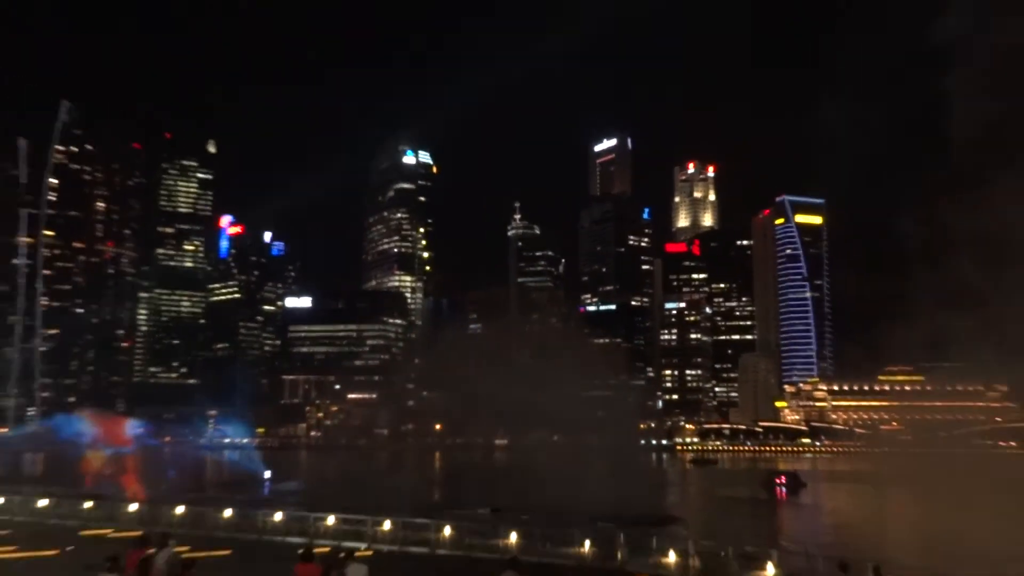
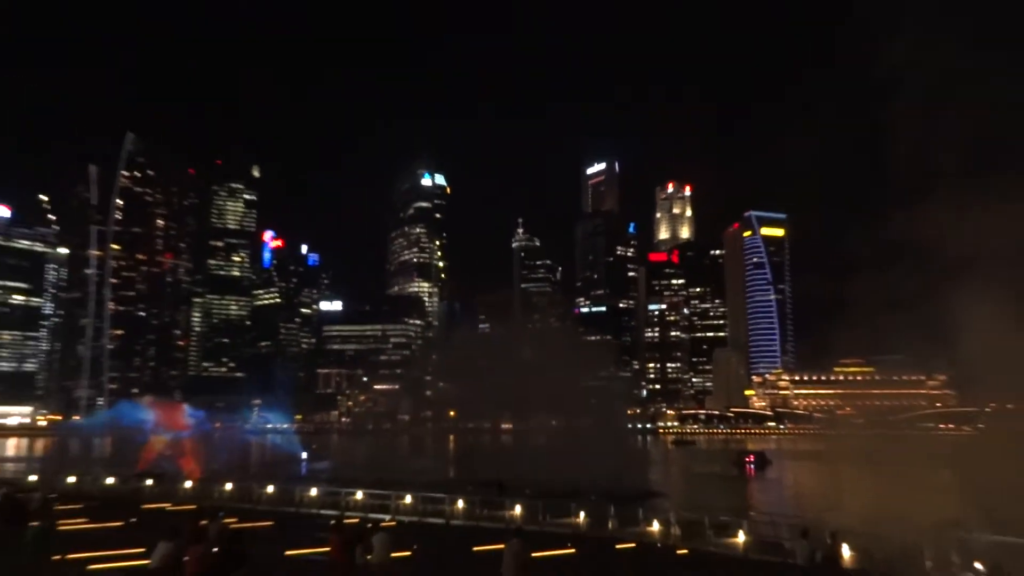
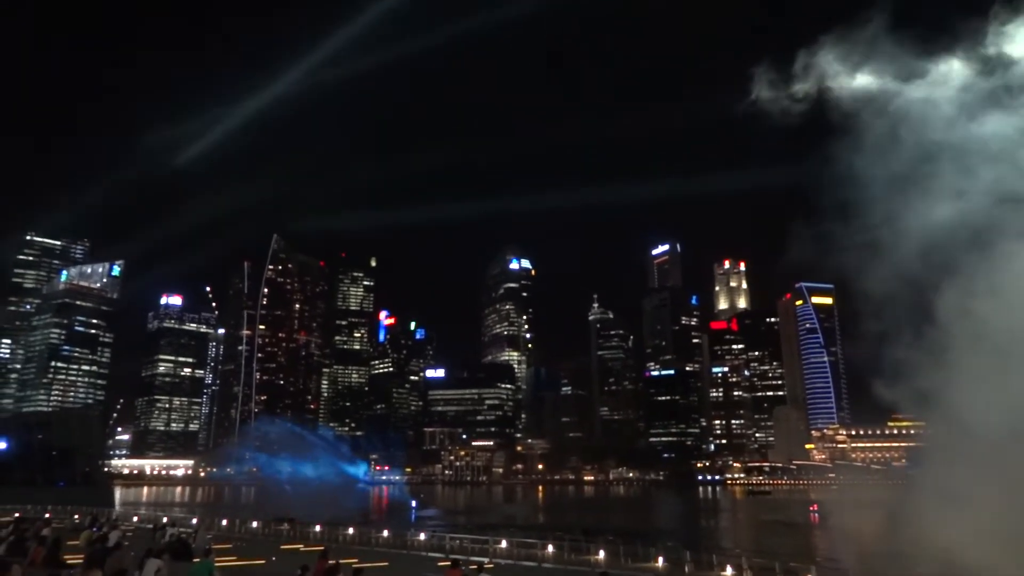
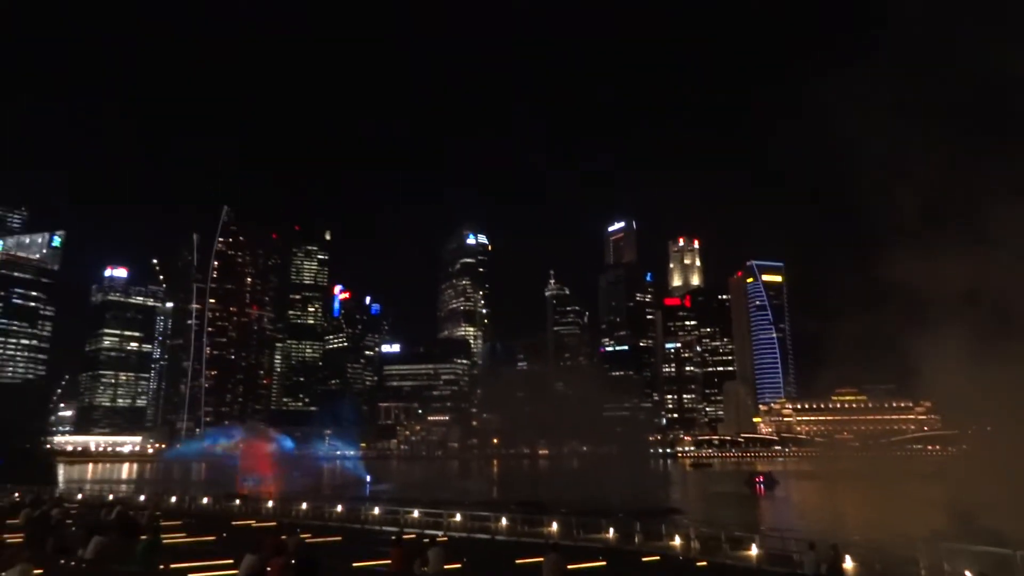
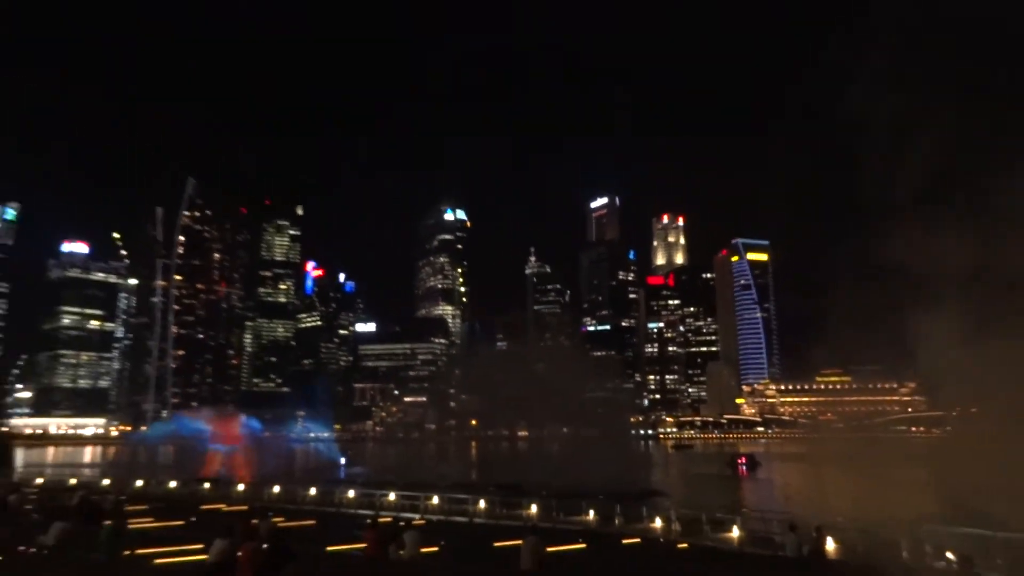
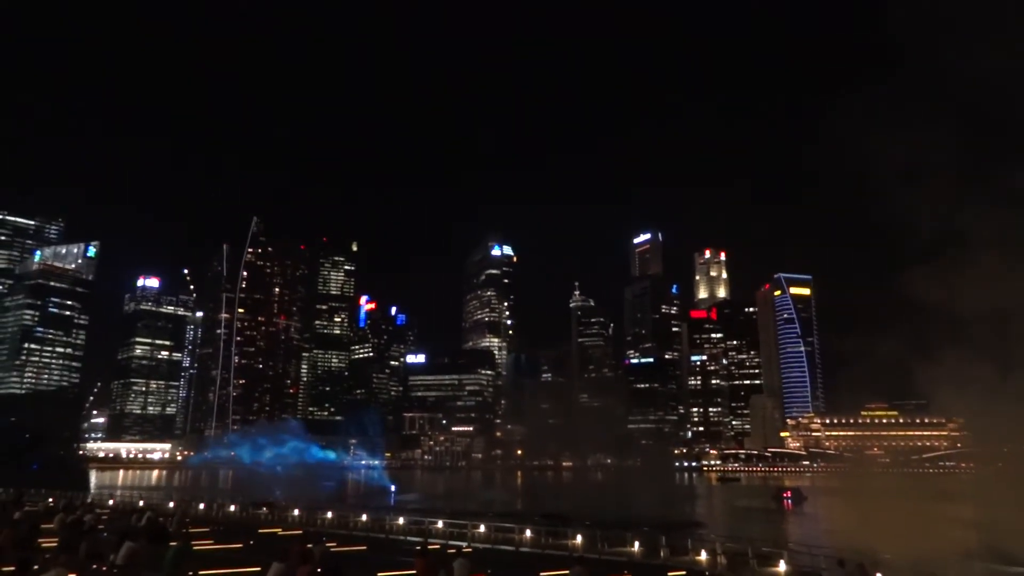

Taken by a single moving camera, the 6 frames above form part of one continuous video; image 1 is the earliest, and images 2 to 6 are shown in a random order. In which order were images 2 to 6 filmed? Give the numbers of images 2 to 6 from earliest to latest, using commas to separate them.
2, 5, 4, 6, 3
